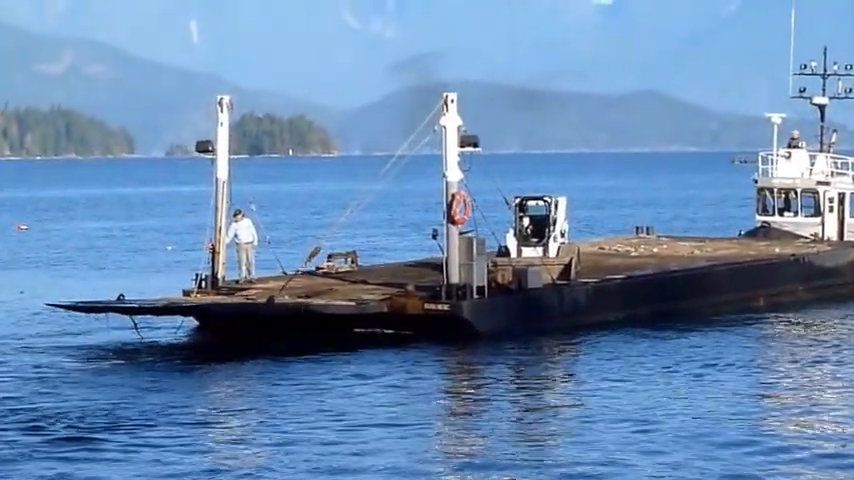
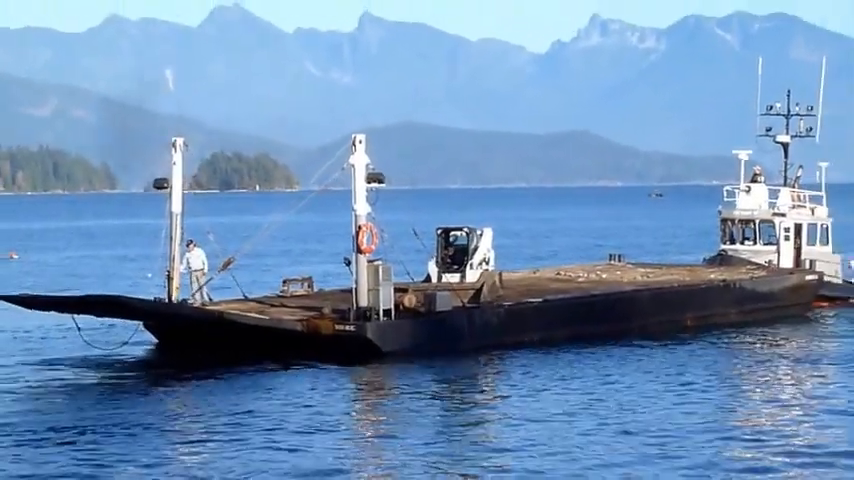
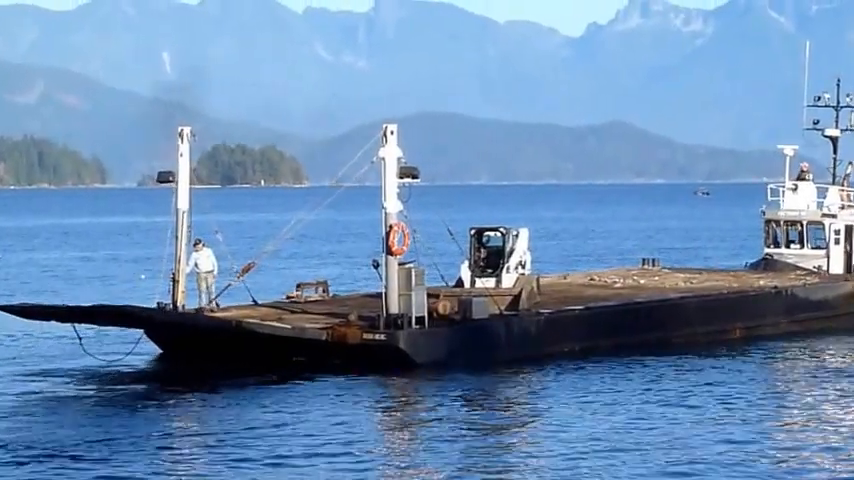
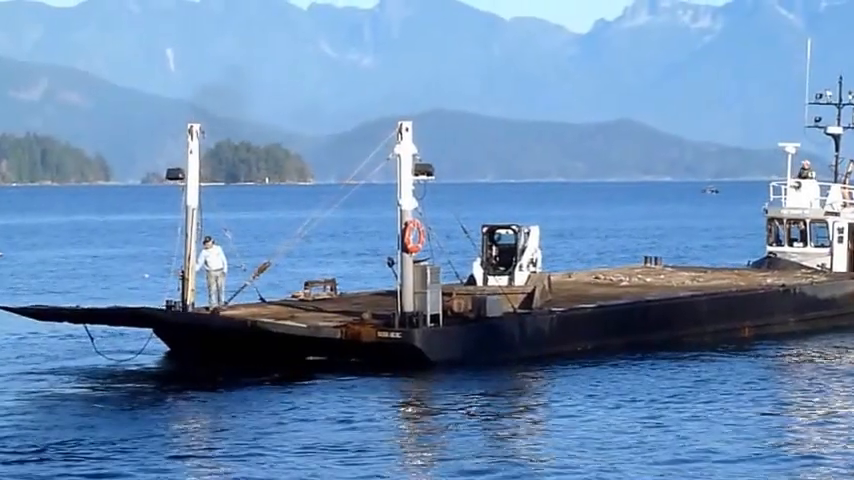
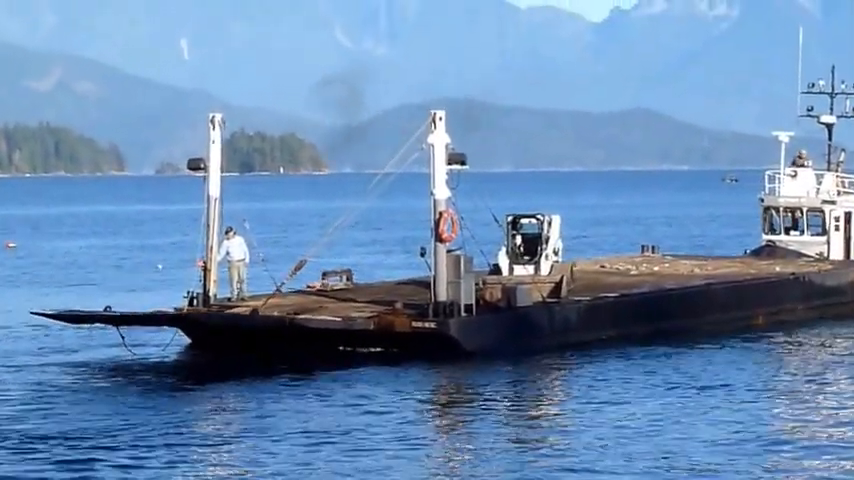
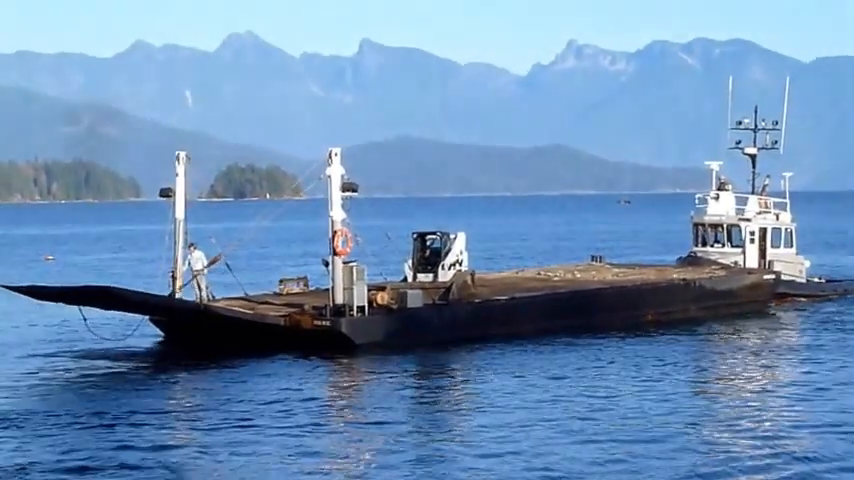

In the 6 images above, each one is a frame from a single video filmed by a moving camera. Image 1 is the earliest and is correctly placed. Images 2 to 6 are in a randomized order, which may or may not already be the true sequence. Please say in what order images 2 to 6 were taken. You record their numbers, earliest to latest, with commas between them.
5, 4, 3, 2, 6
